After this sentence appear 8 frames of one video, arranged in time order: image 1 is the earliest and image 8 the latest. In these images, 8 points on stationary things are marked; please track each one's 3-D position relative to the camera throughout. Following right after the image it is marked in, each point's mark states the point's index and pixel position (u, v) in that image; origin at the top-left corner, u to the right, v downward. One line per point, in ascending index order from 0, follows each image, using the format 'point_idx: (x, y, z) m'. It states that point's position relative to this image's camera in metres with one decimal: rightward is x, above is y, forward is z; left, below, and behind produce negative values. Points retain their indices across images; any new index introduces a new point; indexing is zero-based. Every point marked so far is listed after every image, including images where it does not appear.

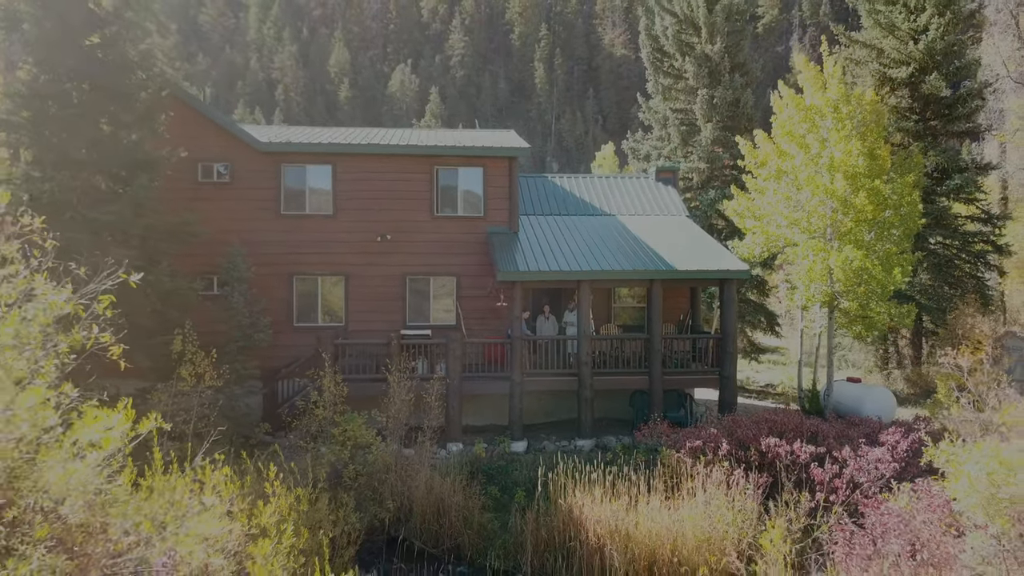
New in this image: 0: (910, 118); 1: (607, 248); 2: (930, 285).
0: (+8.6, +3.7, +19.8) m
1: (+1.4, +0.6, +13.1) m
2: (+8.9, +0.1, +19.3) m
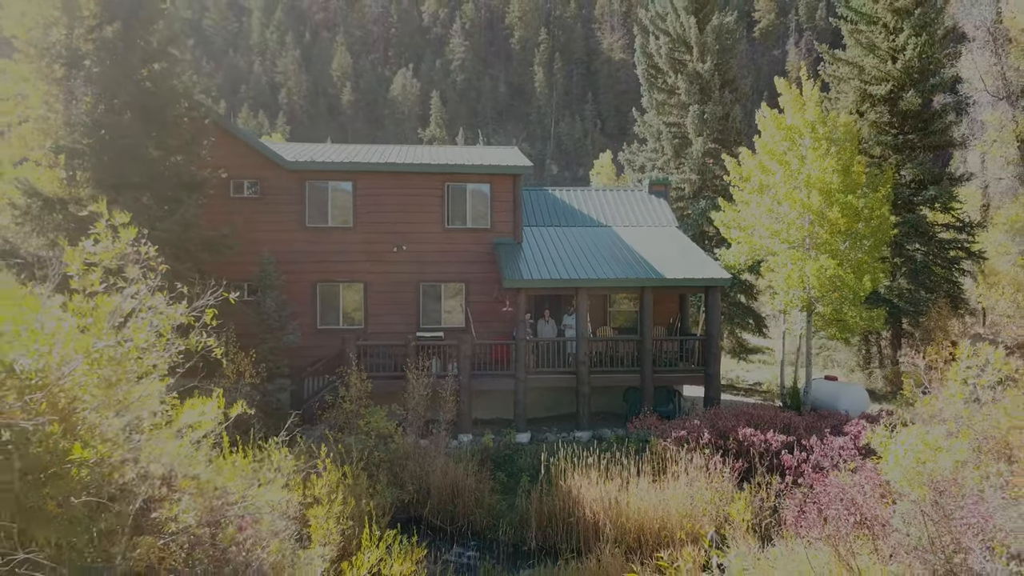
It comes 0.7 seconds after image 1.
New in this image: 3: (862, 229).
0: (+8.7, +3.6, +21.0) m
1: (+1.4, +0.5, +14.4) m
2: (+8.9, 0.0, +20.5) m
3: (+5.7, +1.0, +14.9) m
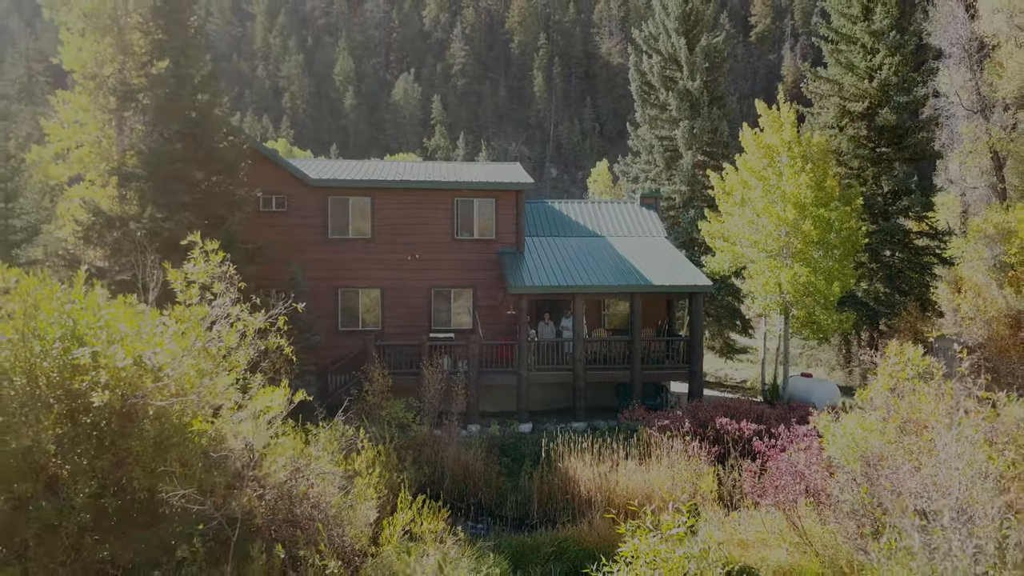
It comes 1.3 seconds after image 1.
0: (+8.8, +3.5, +22.5) m
1: (+1.5, +0.4, +15.9) m
2: (+9.0, -0.1, +22.0) m
3: (+5.8, +0.9, +16.4) m
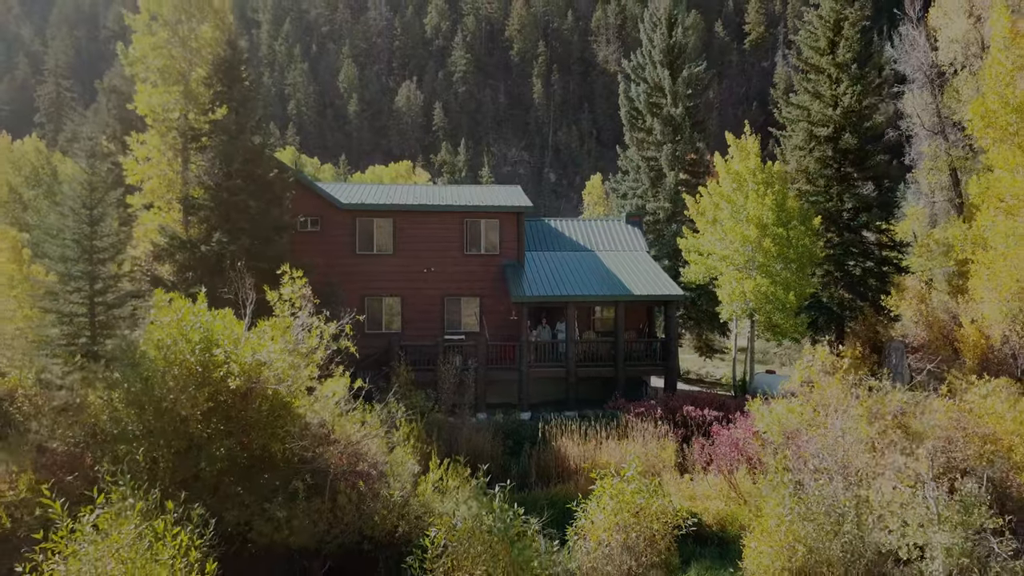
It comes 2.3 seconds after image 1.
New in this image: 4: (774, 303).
0: (+8.8, +3.4, +25.1) m
1: (+1.5, +0.2, +18.4) m
2: (+9.0, -0.2, +24.6) m
3: (+5.8, +0.7, +18.9) m
4: (+5.5, -0.3, +19.0) m
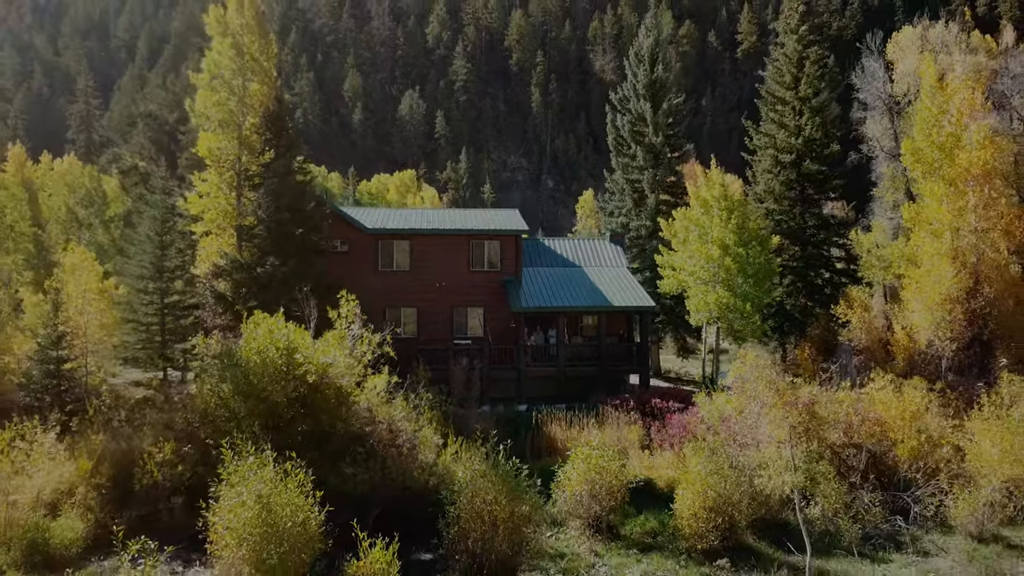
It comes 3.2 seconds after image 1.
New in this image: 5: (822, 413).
0: (+8.8, +3.1, +28.3) m
1: (+1.5, -0.1, +21.6) m
2: (+9.0, -0.5, +27.8) m
3: (+5.8, +0.4, +22.1) m
4: (+5.4, -0.6, +22.2) m
5: (+4.5, -1.8, +13.1) m
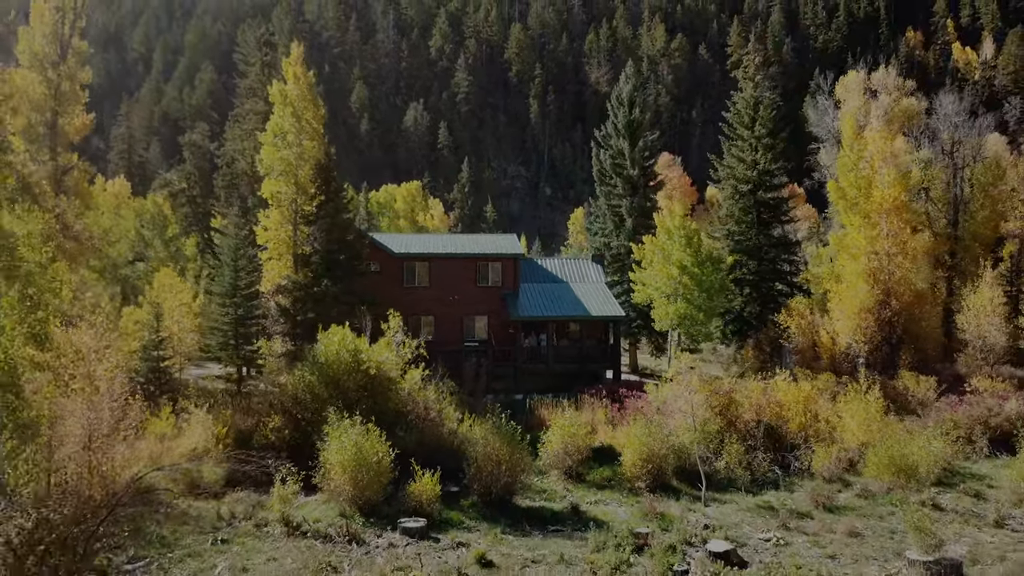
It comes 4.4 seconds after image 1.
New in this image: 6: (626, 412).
0: (+8.7, +2.7, +33.4) m
1: (+1.5, -0.4, +26.7) m
2: (+8.9, -0.9, +32.9) m
3: (+5.7, +0.1, +27.2) m
4: (+5.4, -1.0, +27.3) m
5: (+4.4, -2.2, +18.2) m
6: (+2.4, -2.6, +19.5) m
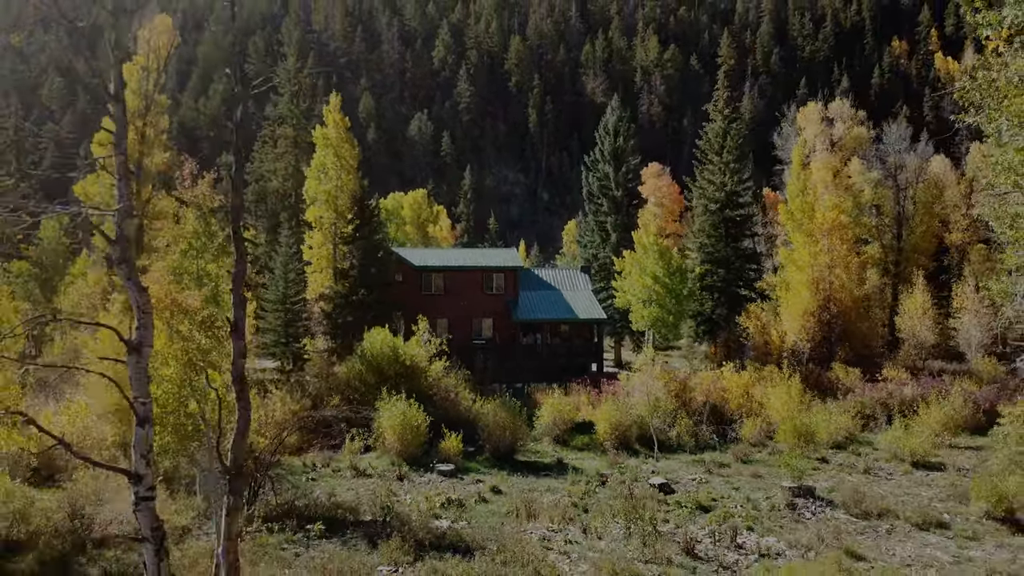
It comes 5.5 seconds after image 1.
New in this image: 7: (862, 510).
0: (+8.7, +2.5, +38.6) m
1: (+1.5, -0.7, +31.9) m
2: (+9.0, -1.1, +38.1) m
3: (+5.8, -0.2, +32.4) m
4: (+5.4, -1.2, +32.5) m
5: (+4.5, -2.4, +23.4) m
6: (+2.5, -2.9, +24.7) m
7: (+5.6, -3.6, +14.7) m
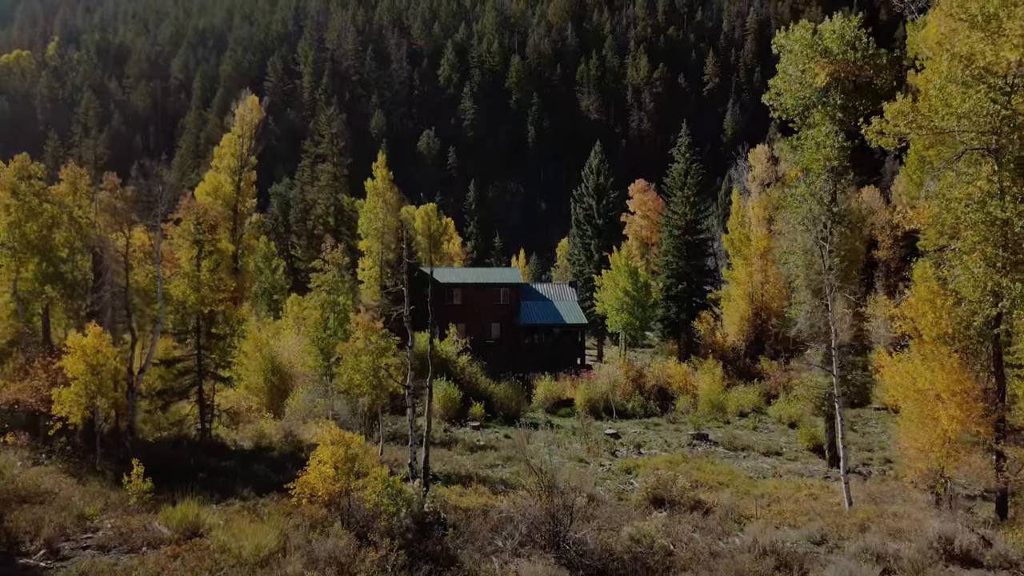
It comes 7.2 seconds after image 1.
0: (+8.9, +2.0, +47.9) m
1: (+1.6, -1.2, +41.2) m
2: (+9.1, -1.6, +47.4) m
3: (+5.9, -0.7, +41.7) m
4: (+5.6, -1.7, +41.8) m
5: (+4.6, -3.0, +32.7) m
6: (+2.6, -3.4, +34.0) m
7: (+5.8, -4.2, +24.0) m
